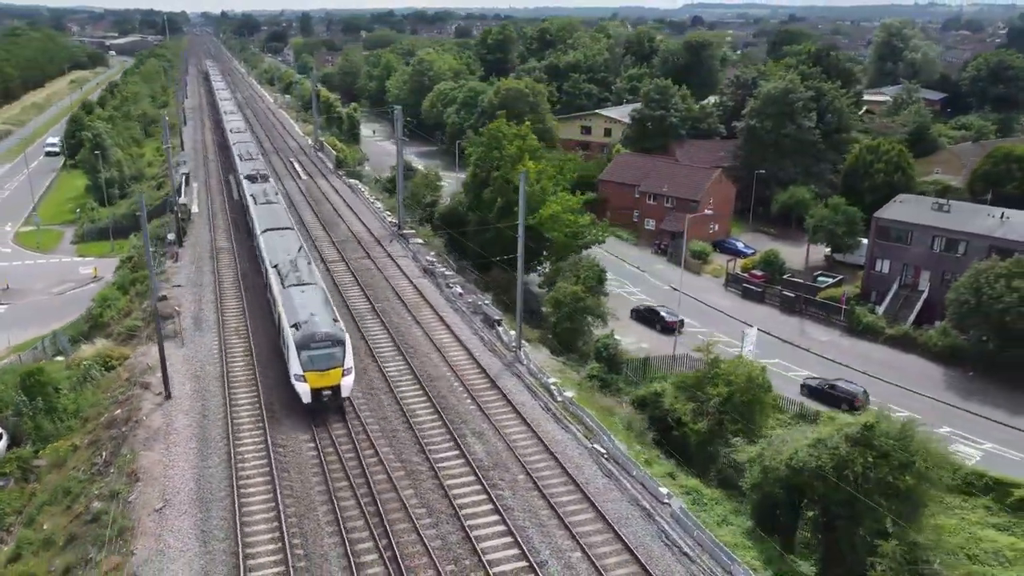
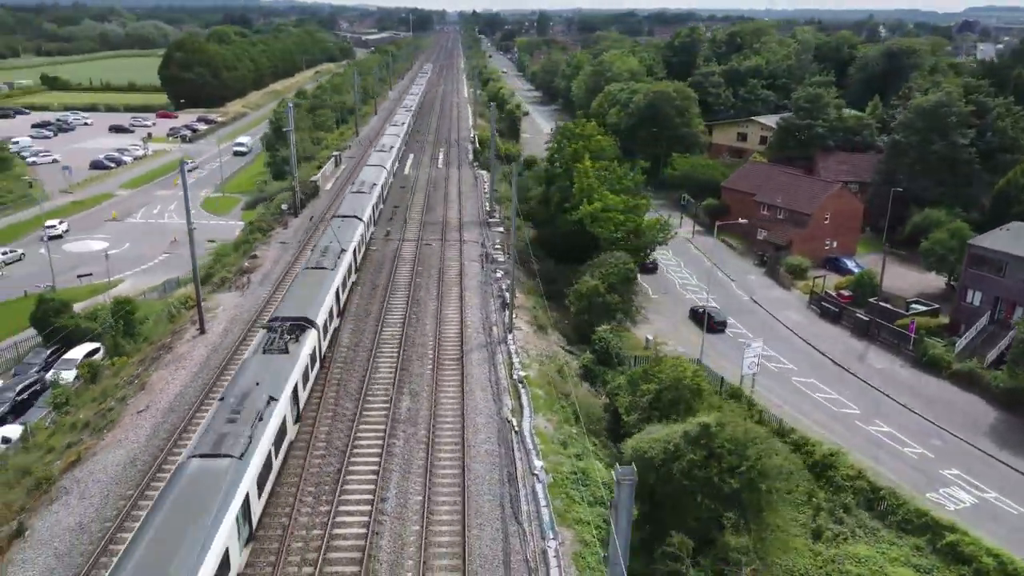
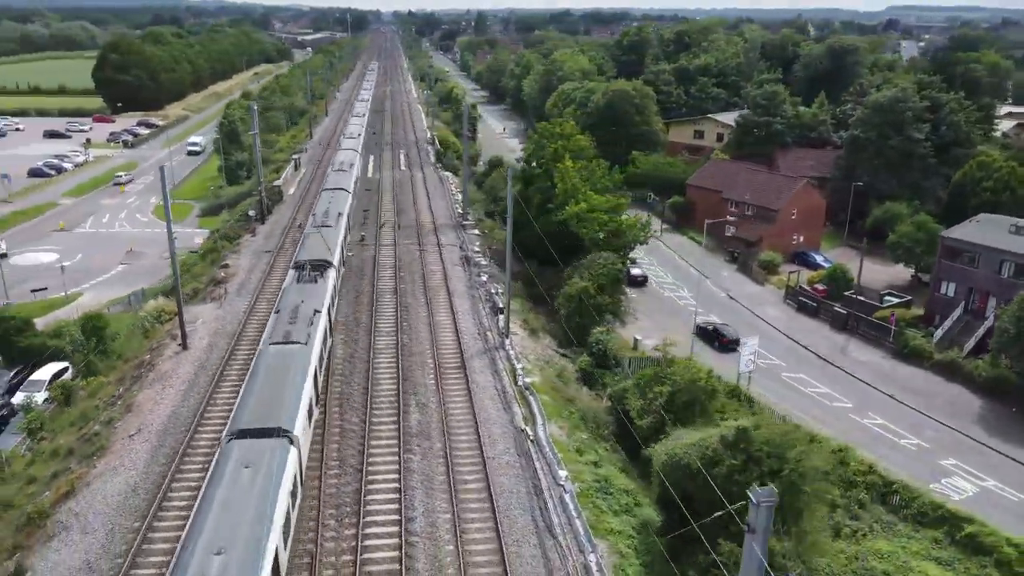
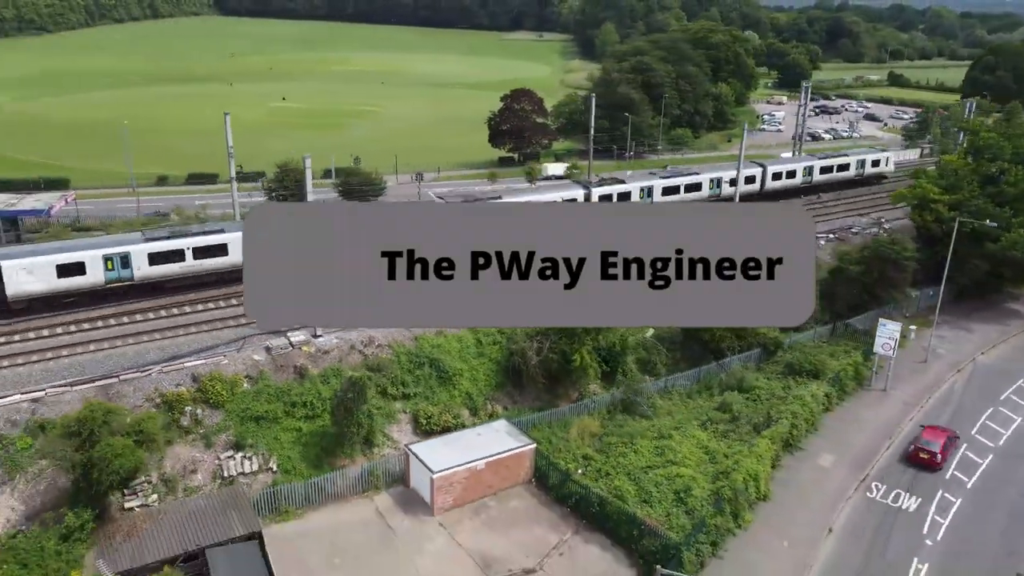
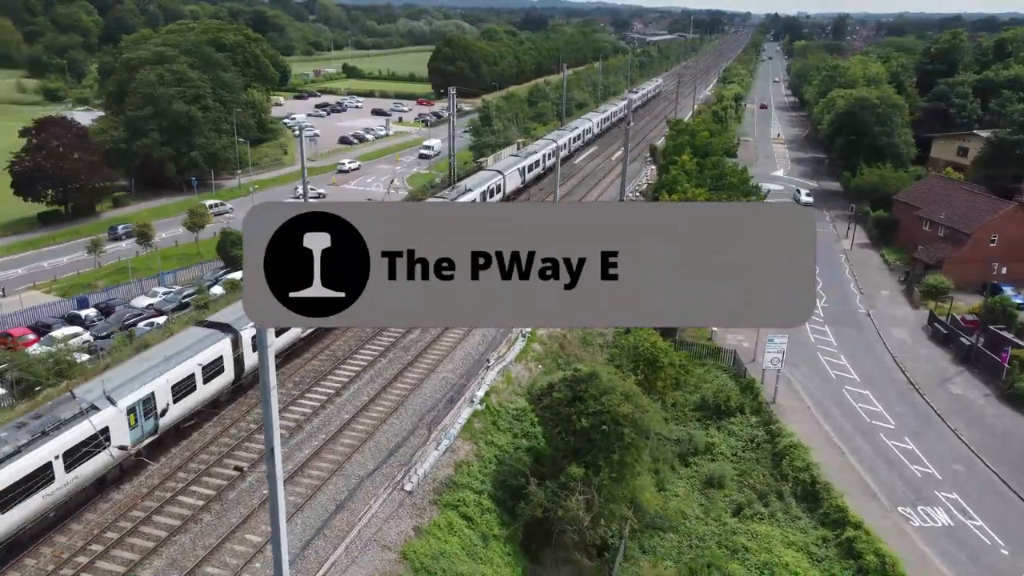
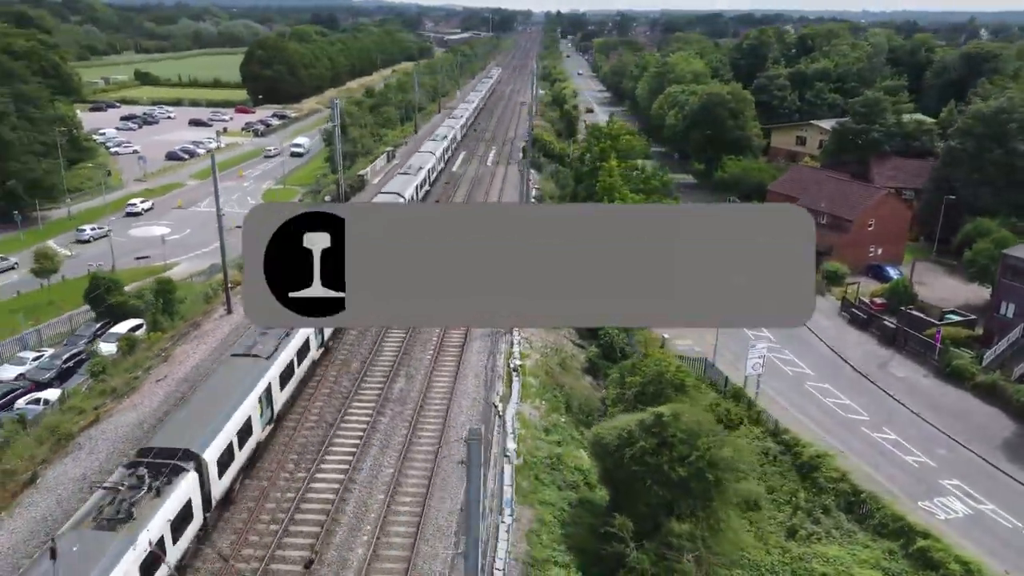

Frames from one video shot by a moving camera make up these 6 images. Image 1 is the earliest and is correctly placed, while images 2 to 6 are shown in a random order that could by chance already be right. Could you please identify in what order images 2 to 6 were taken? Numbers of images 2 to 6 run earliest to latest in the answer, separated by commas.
3, 2, 6, 5, 4
